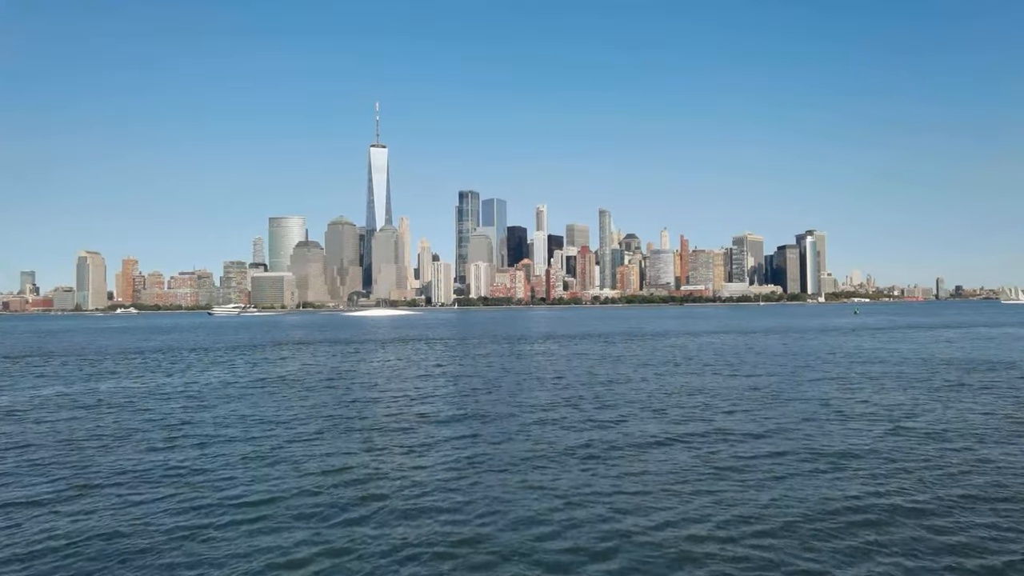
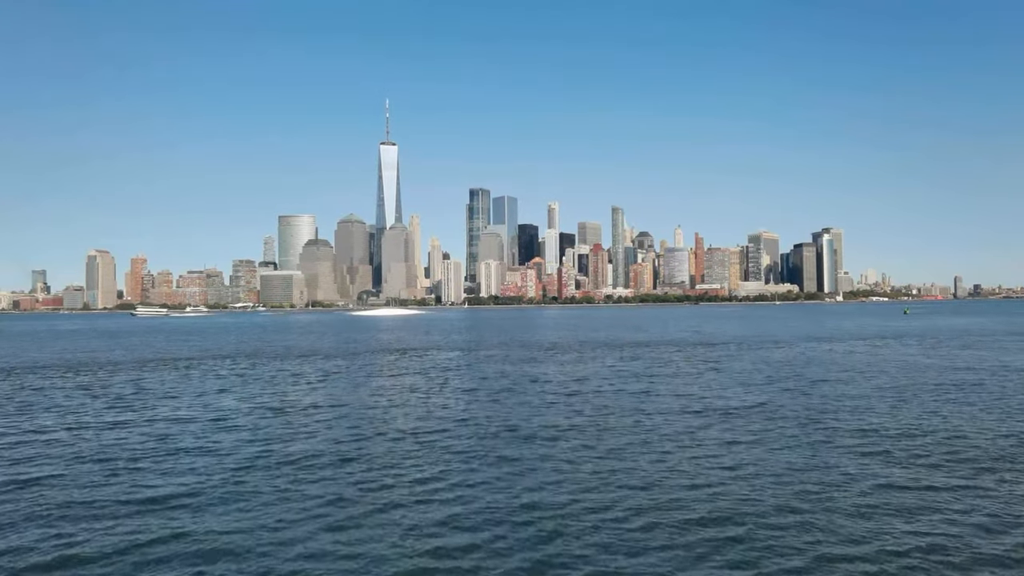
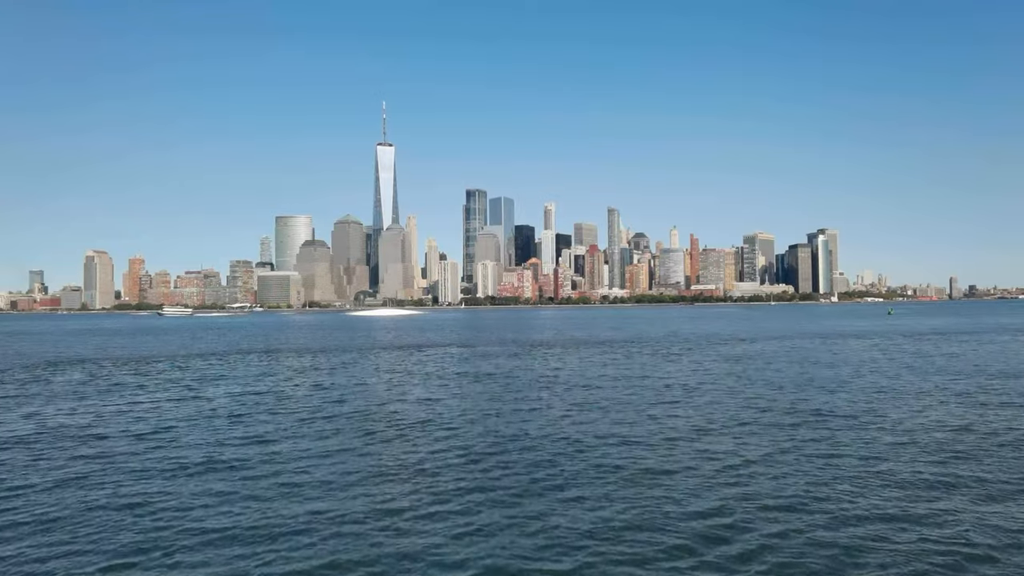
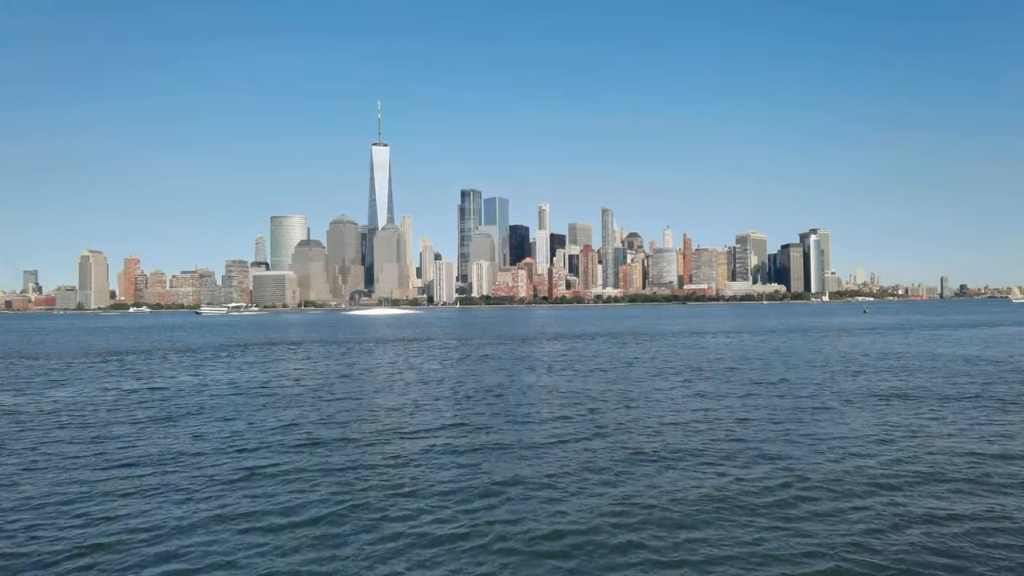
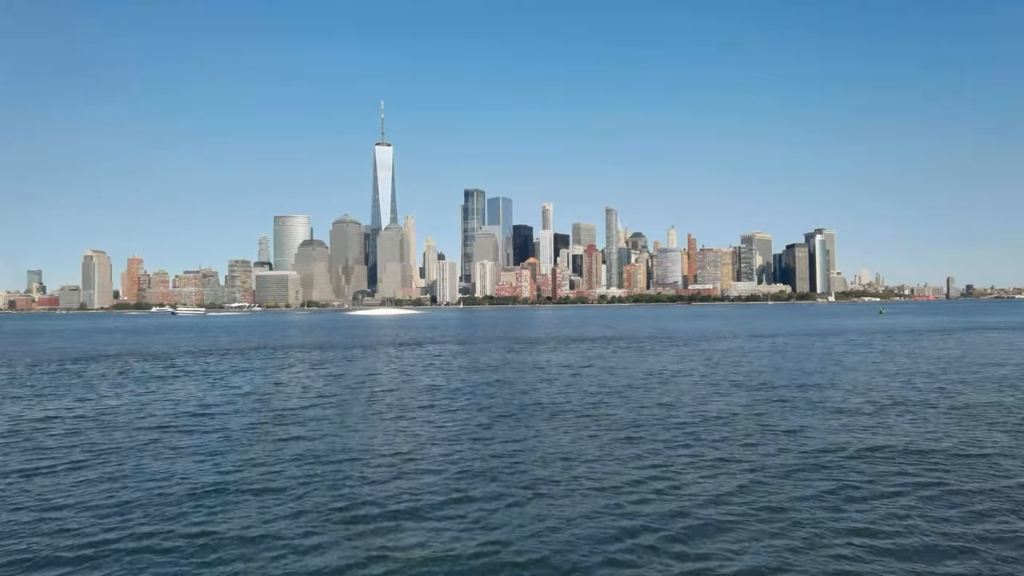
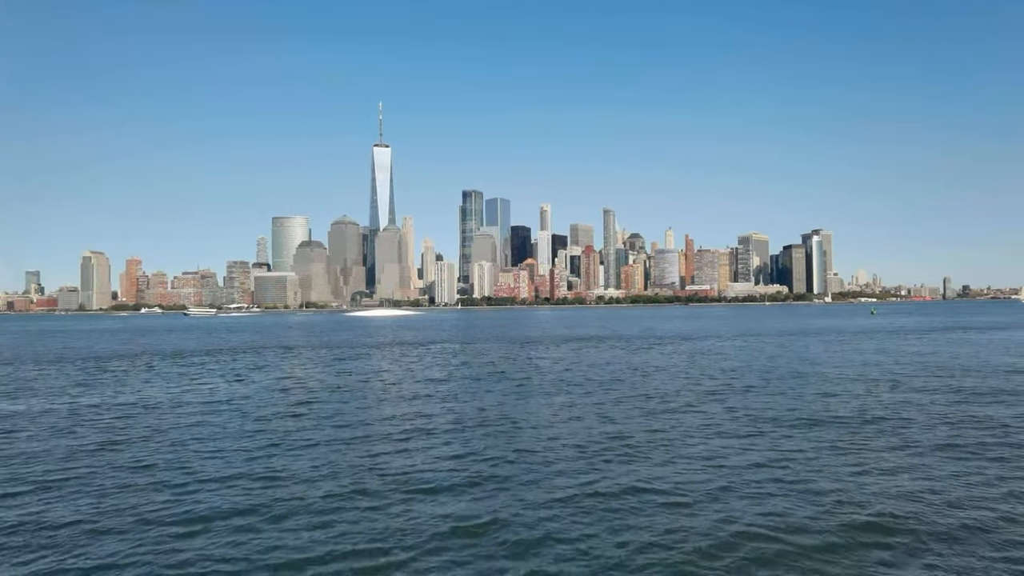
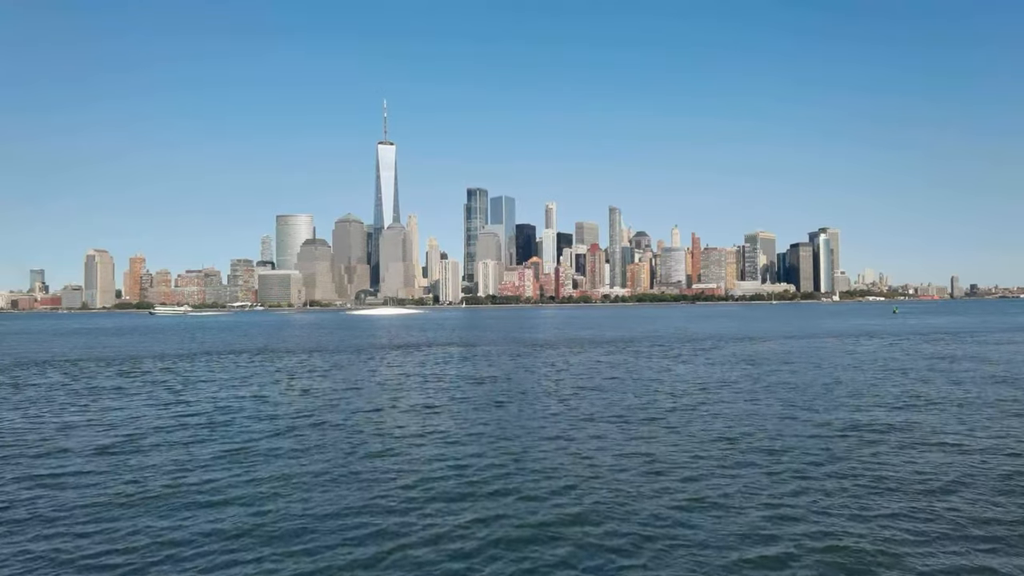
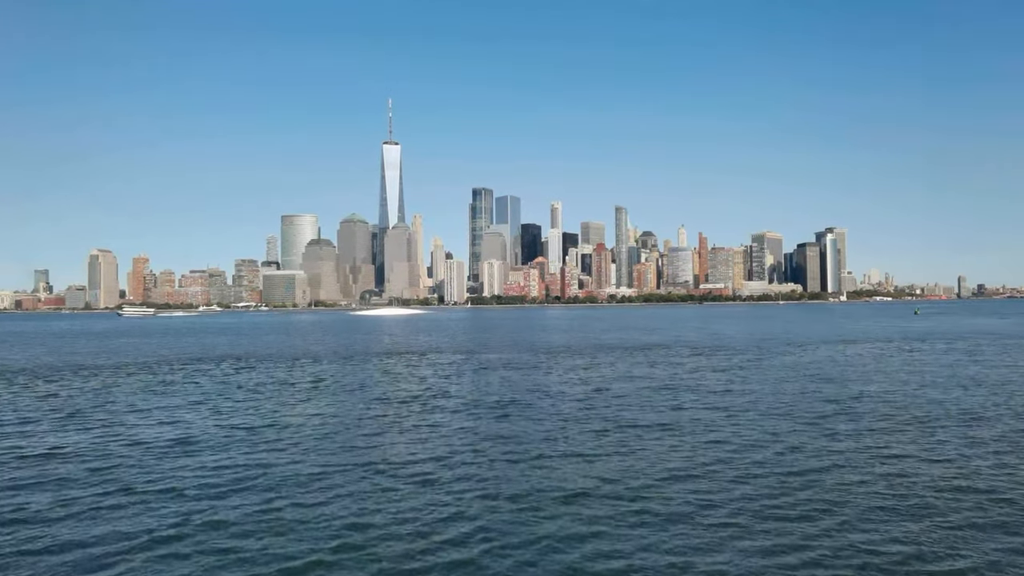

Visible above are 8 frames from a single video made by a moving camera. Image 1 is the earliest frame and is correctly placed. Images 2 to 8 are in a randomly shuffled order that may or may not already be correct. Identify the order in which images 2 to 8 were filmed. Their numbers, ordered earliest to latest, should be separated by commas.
4, 6, 5, 3, 7, 2, 8
